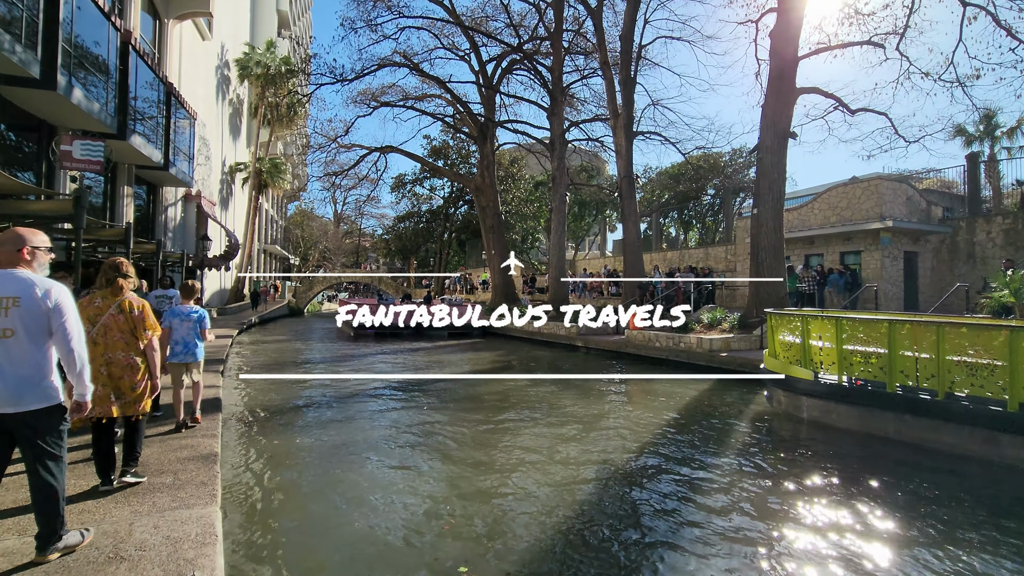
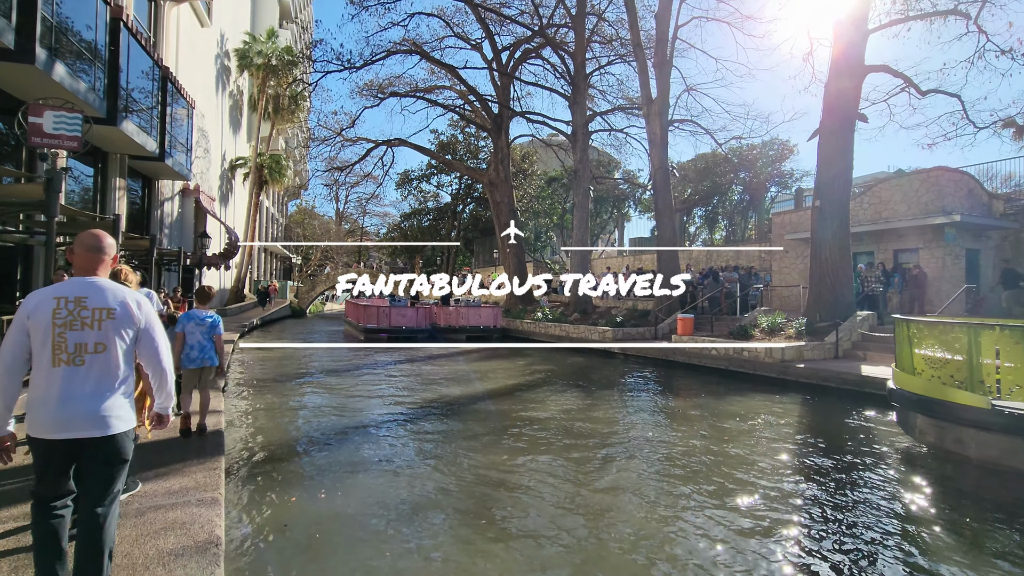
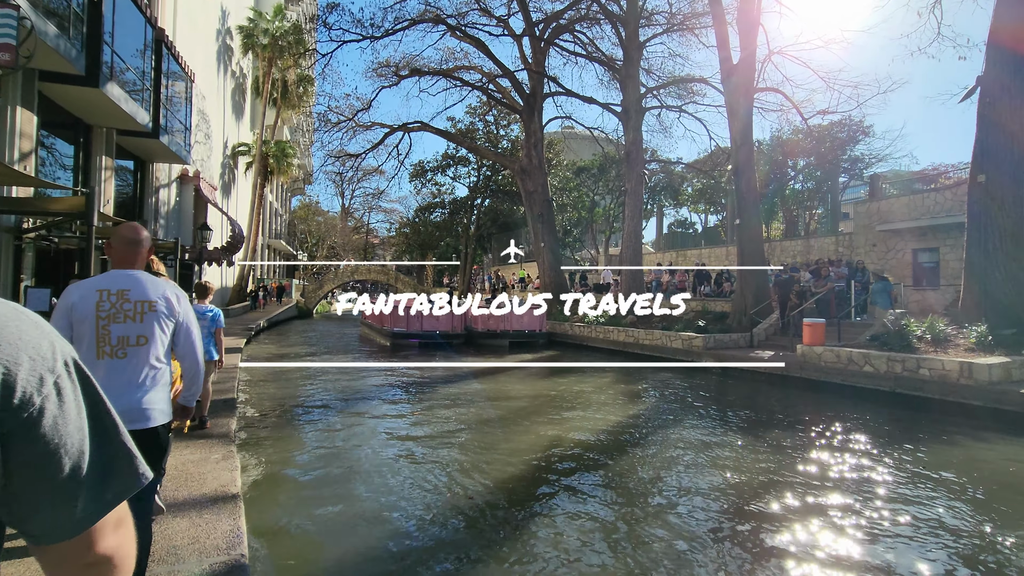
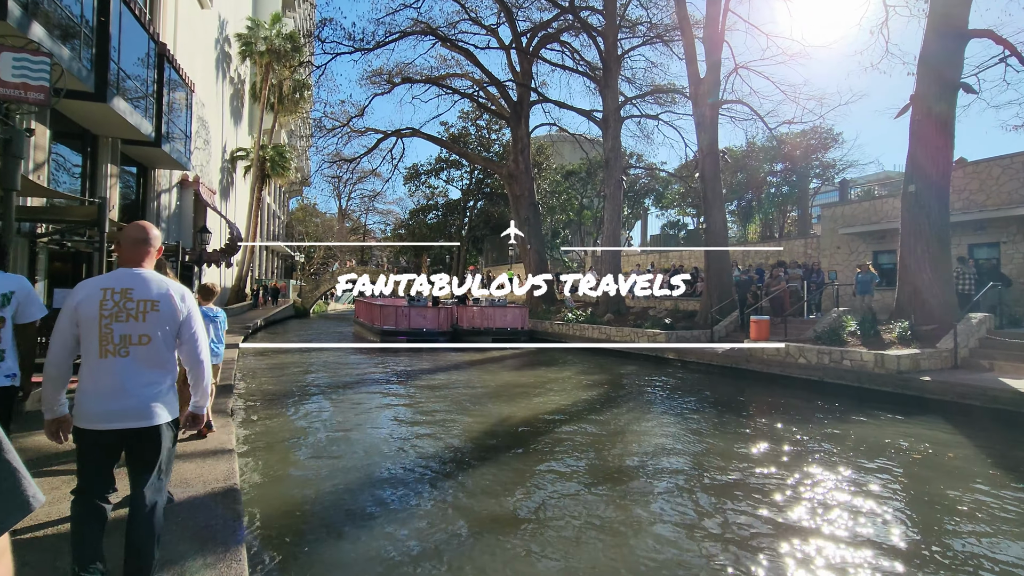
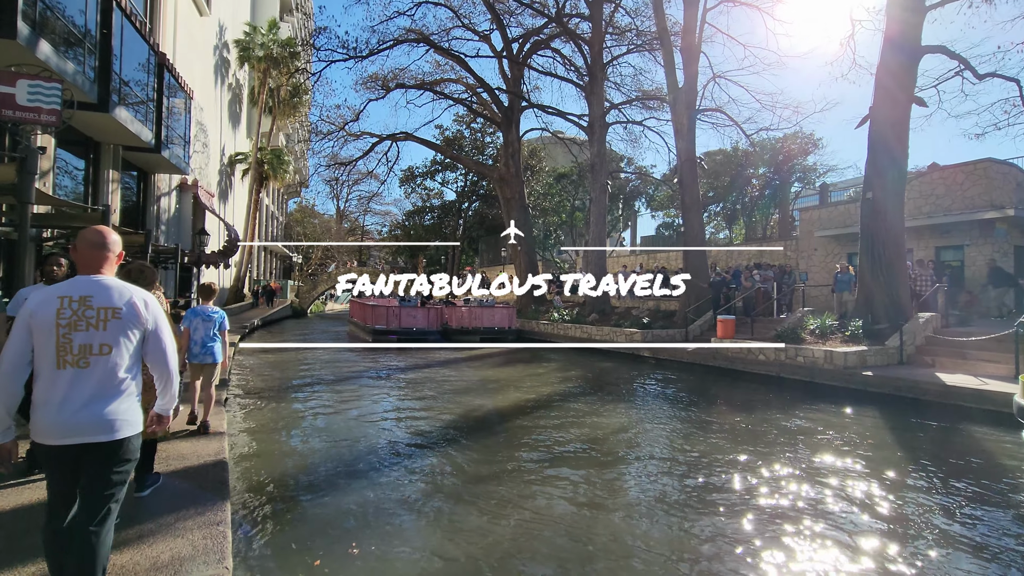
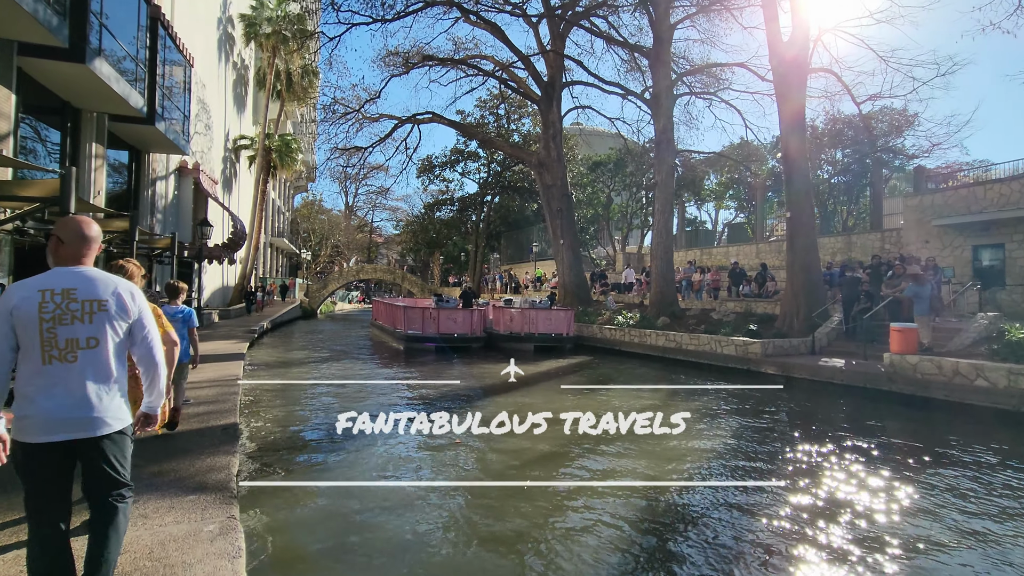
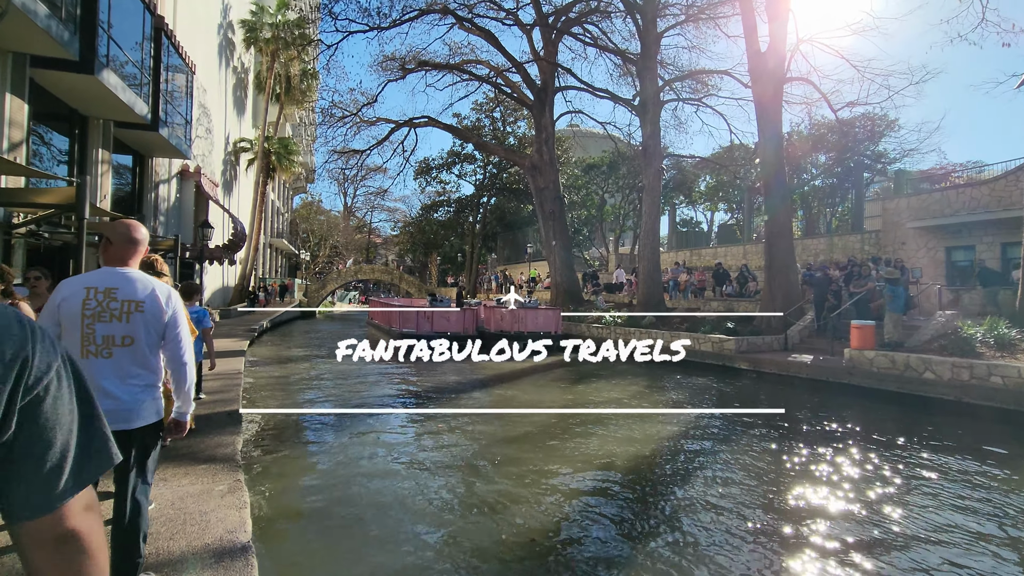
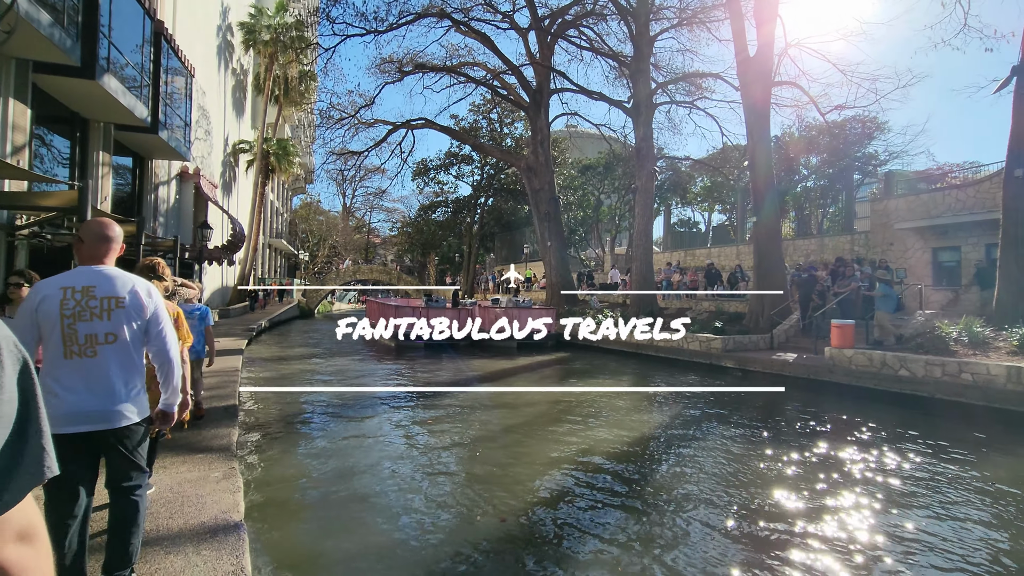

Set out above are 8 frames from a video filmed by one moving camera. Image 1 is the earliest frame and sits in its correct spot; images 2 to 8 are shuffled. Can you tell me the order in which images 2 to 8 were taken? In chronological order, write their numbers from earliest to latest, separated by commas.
2, 5, 4, 3, 8, 7, 6
